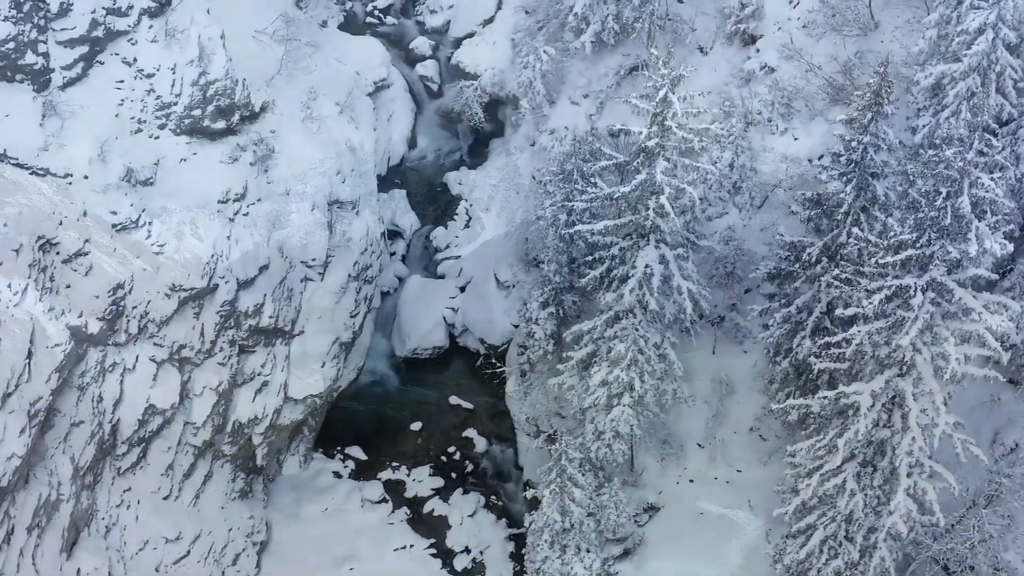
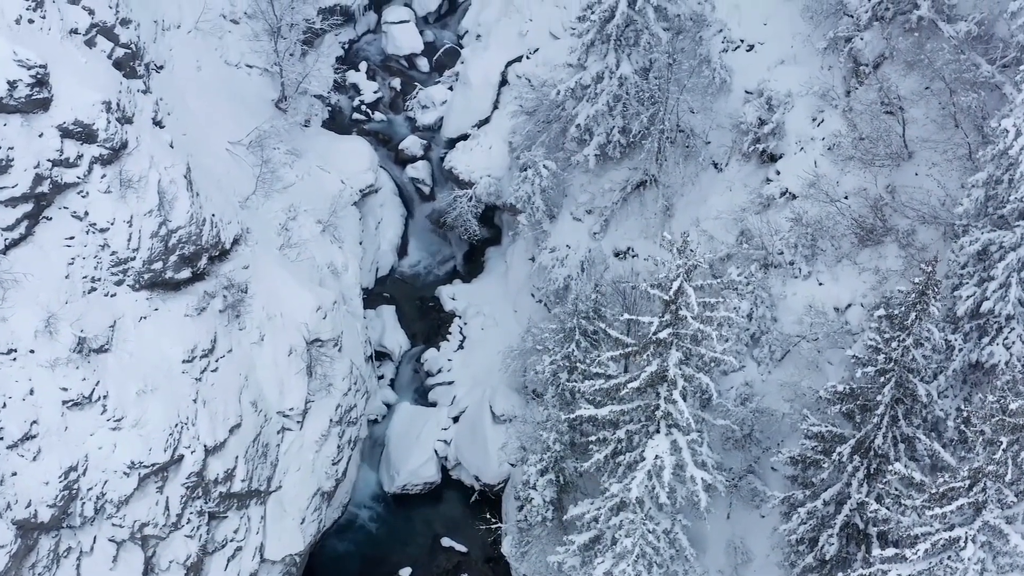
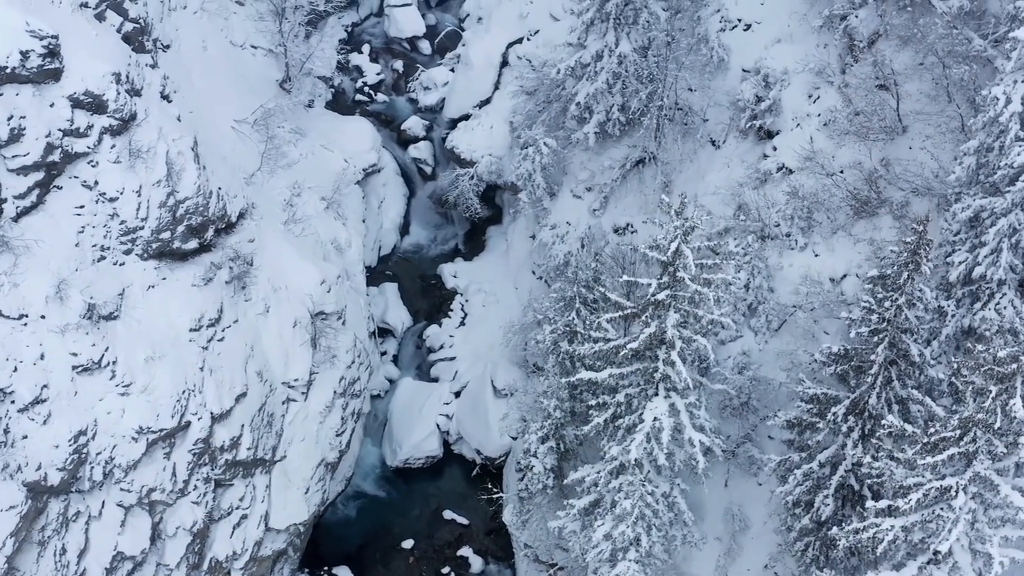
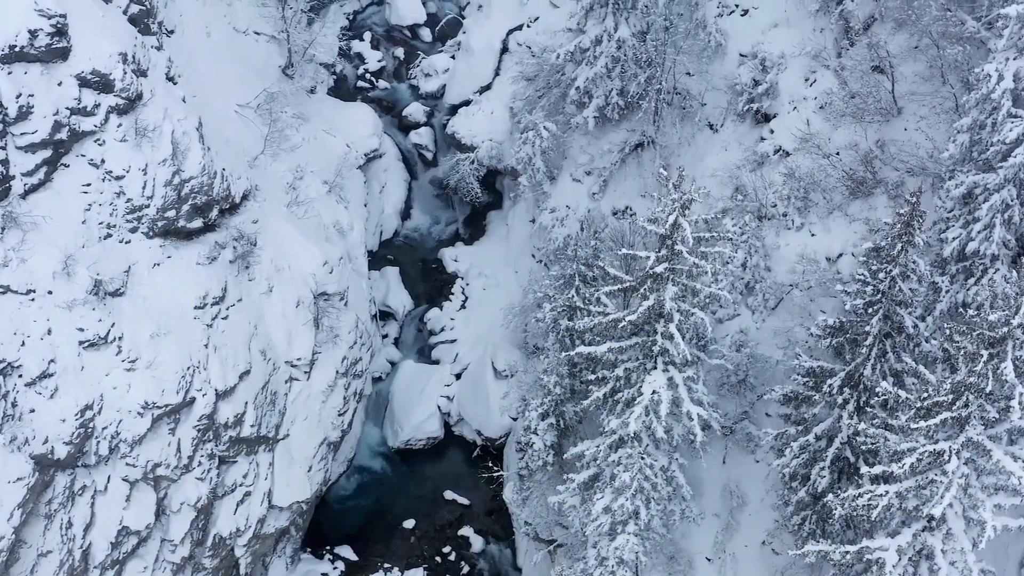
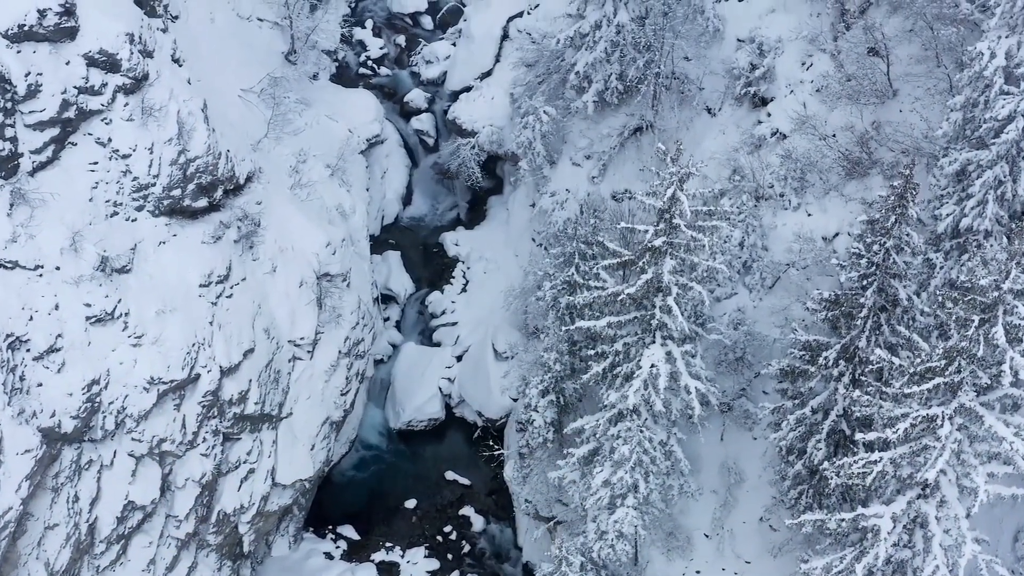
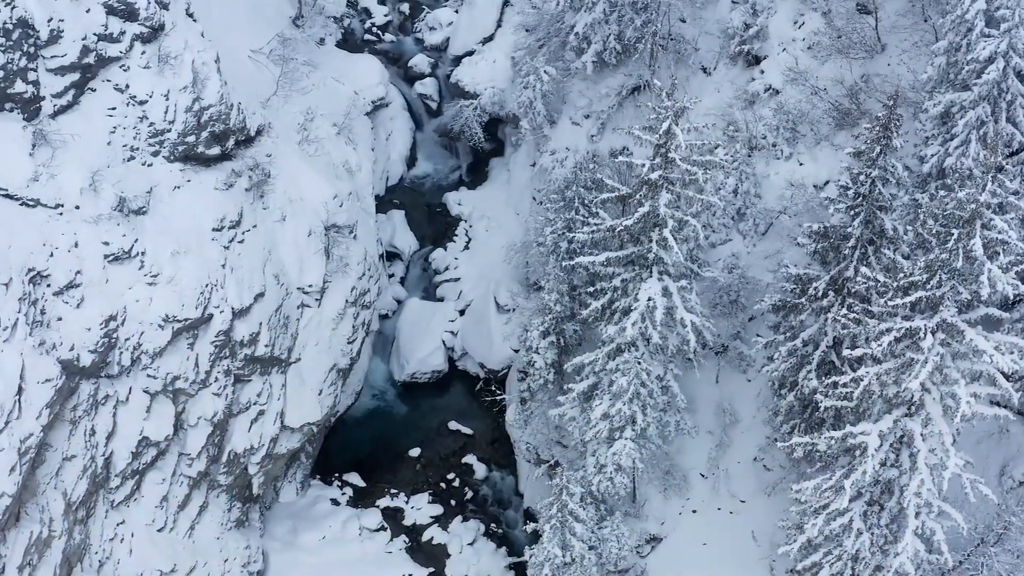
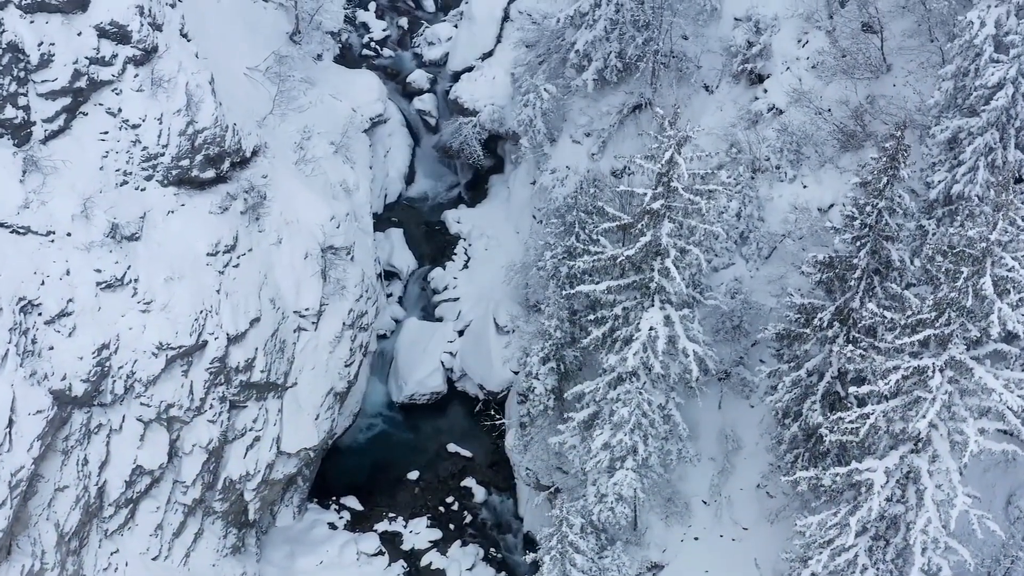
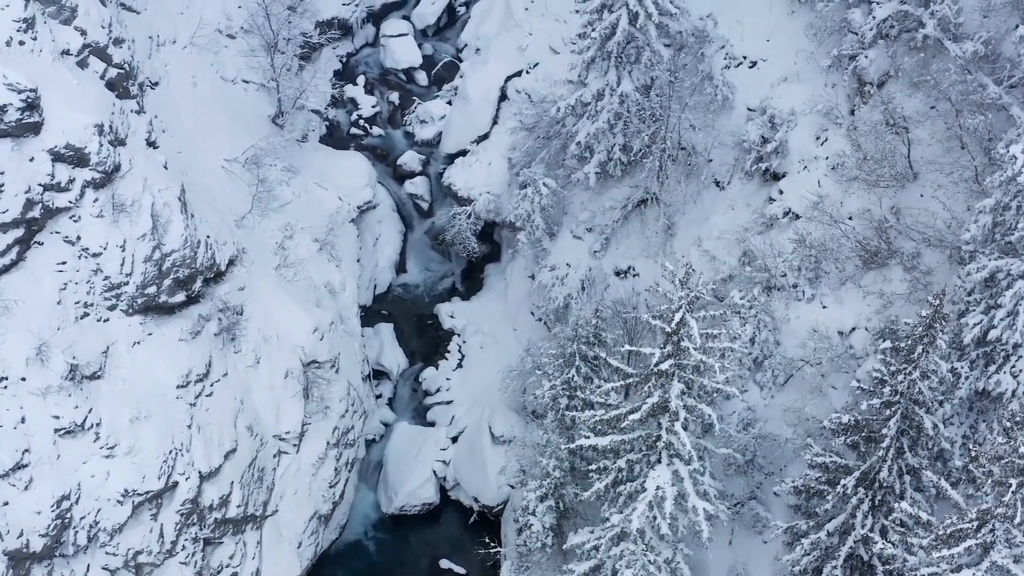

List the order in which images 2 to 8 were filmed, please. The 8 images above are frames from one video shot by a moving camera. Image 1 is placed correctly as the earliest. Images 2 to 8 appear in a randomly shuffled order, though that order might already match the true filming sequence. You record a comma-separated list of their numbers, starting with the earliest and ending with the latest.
6, 7, 5, 4, 3, 2, 8
